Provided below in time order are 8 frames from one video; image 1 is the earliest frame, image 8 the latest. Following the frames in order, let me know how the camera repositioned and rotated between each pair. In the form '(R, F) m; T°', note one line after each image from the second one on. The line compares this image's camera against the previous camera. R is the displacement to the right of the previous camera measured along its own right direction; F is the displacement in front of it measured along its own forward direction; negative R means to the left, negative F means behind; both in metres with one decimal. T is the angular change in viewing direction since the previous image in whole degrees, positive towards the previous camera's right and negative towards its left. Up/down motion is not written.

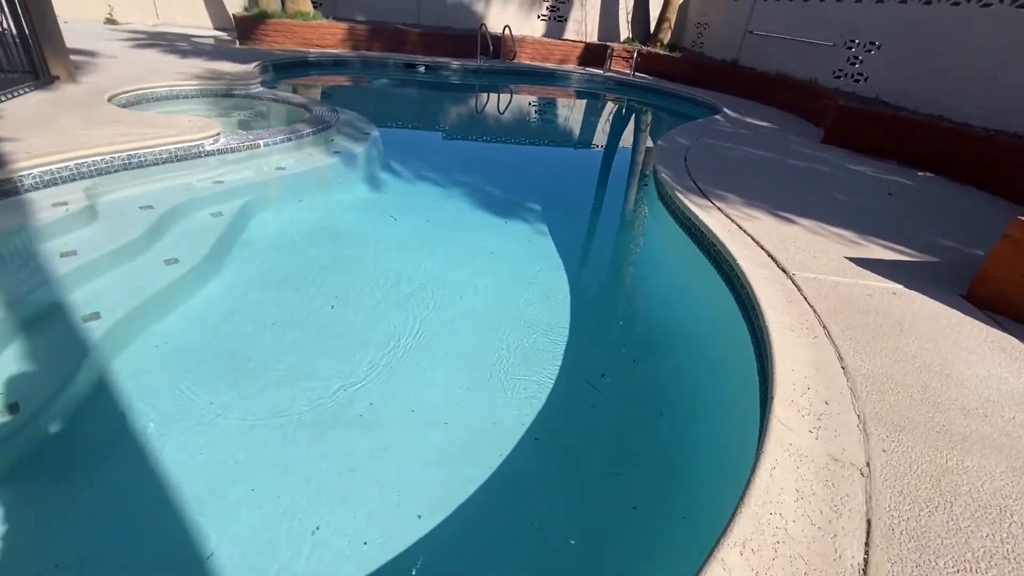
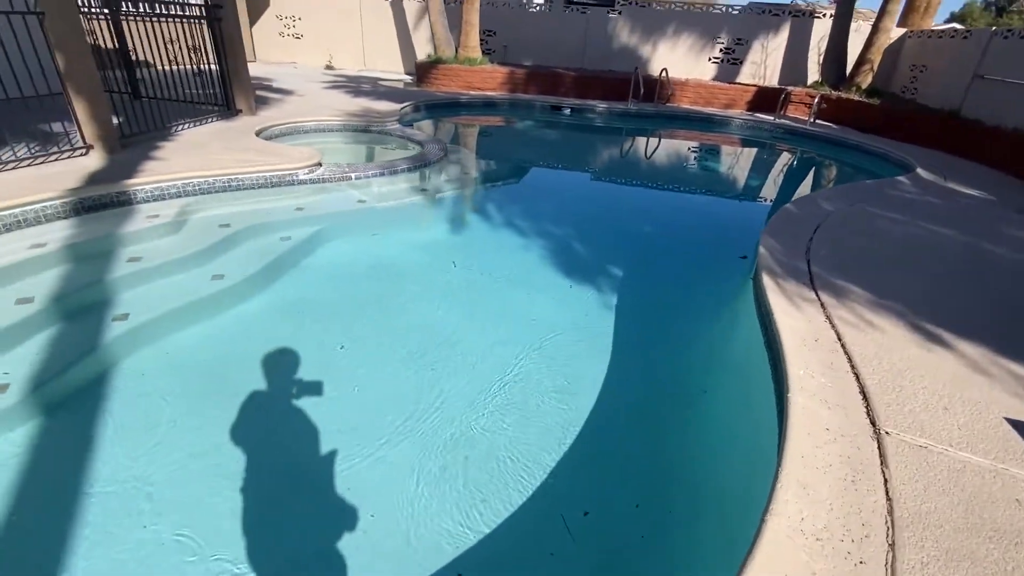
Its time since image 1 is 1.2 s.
(+0.8, +0.6) m; -19°
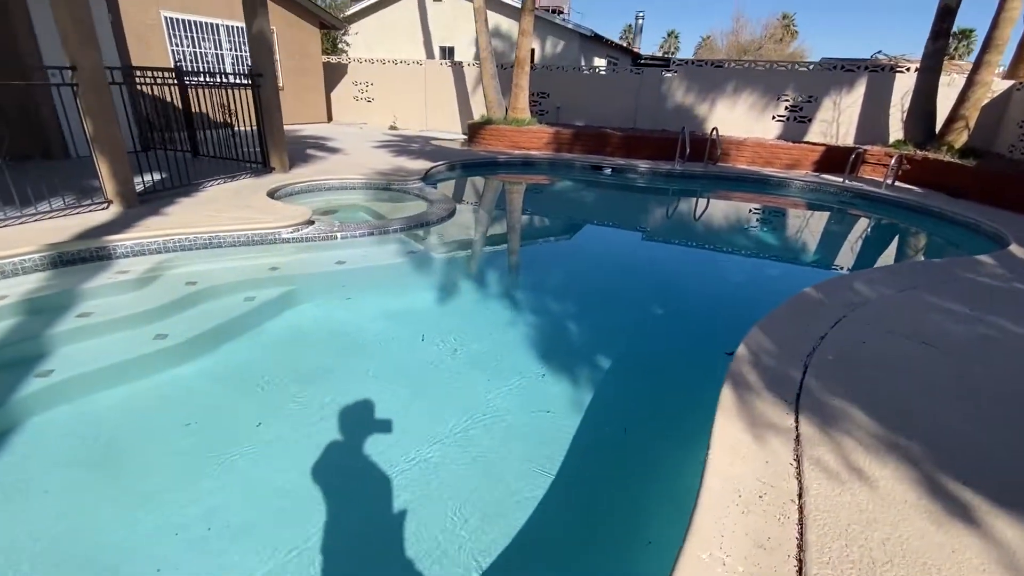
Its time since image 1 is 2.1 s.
(+0.8, +0.5) m; -9°
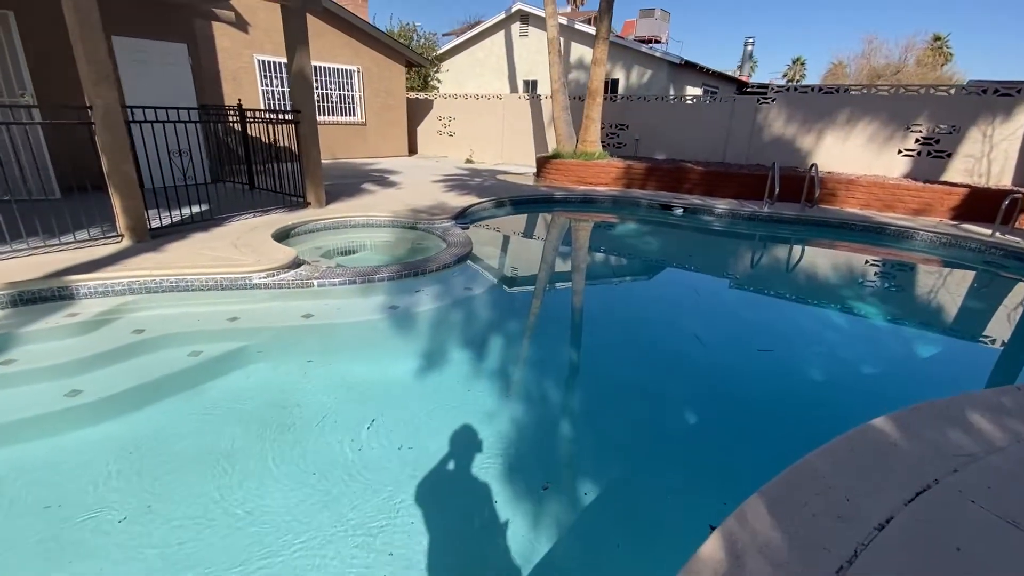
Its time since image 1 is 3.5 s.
(+0.8, +0.8) m; -12°
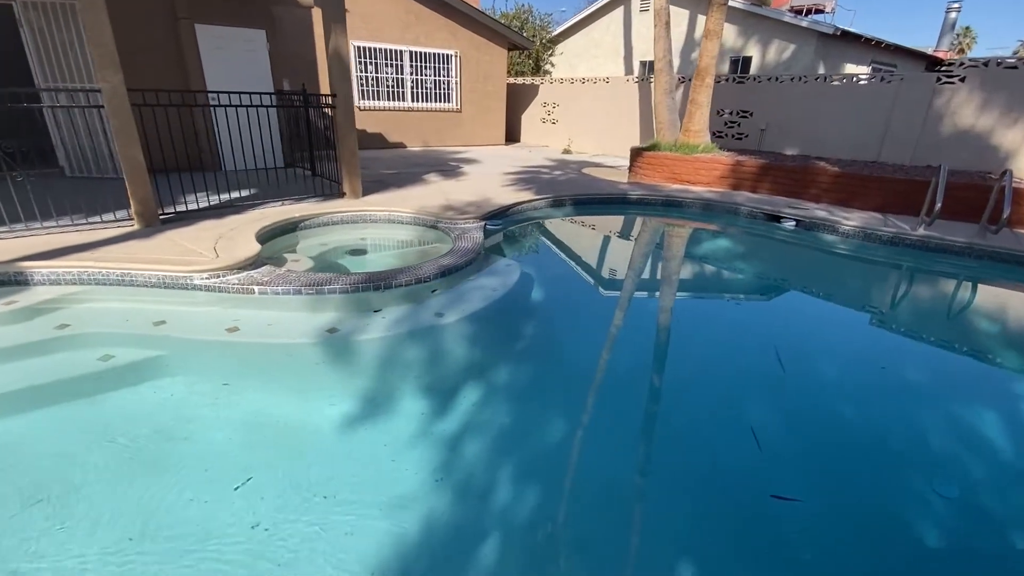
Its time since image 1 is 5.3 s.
(+1.1, +1.1) m; -15°
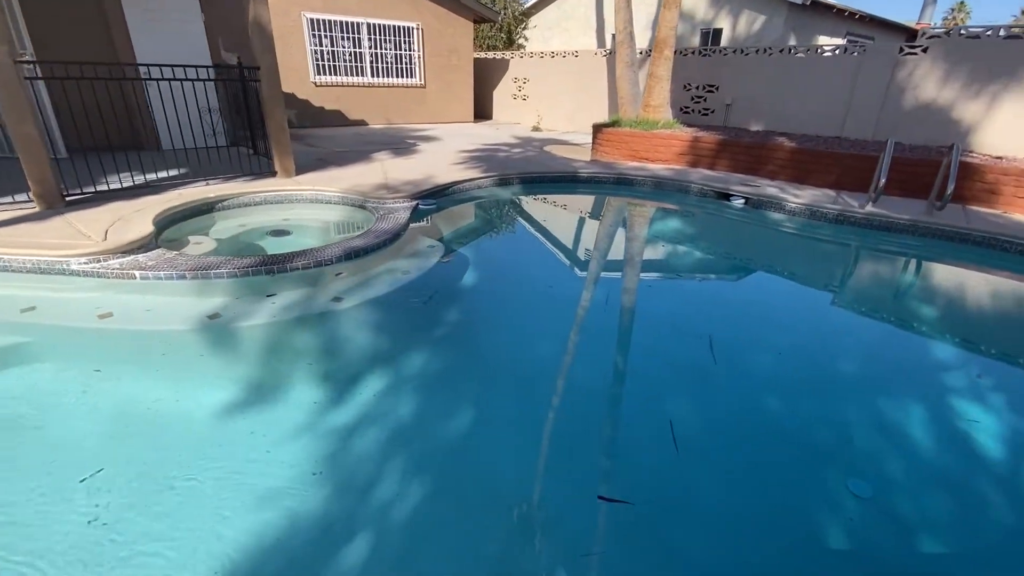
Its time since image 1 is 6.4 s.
(+0.7, +0.2) m; 0°
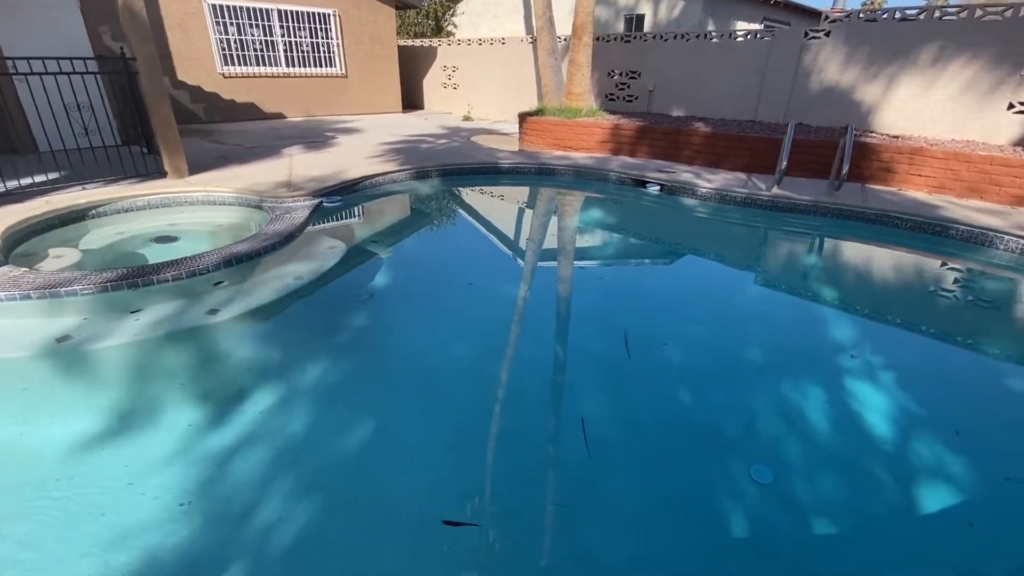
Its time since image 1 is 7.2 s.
(+0.4, +0.1) m; +5°
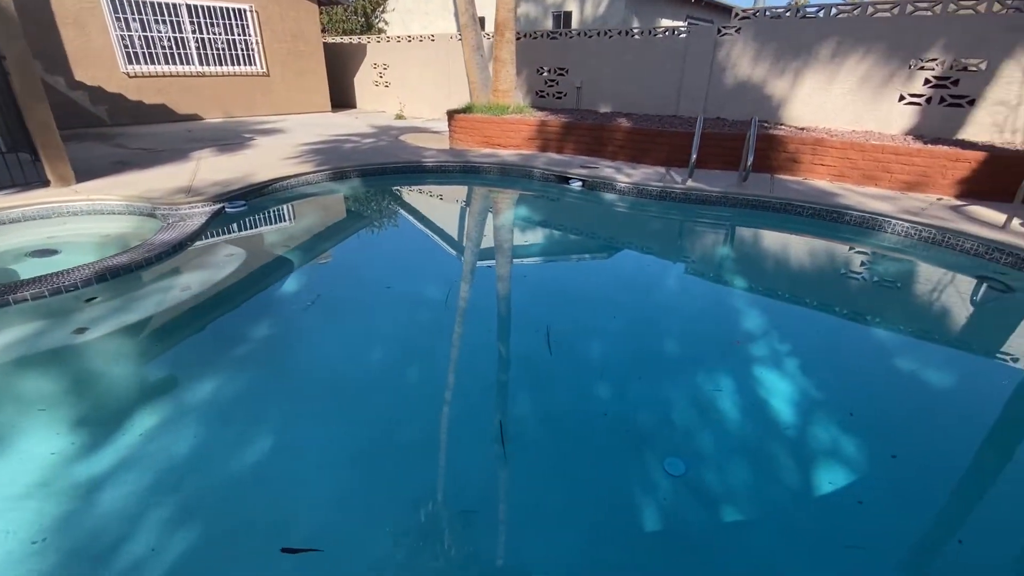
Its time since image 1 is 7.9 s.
(+0.4, +0.1) m; +5°
